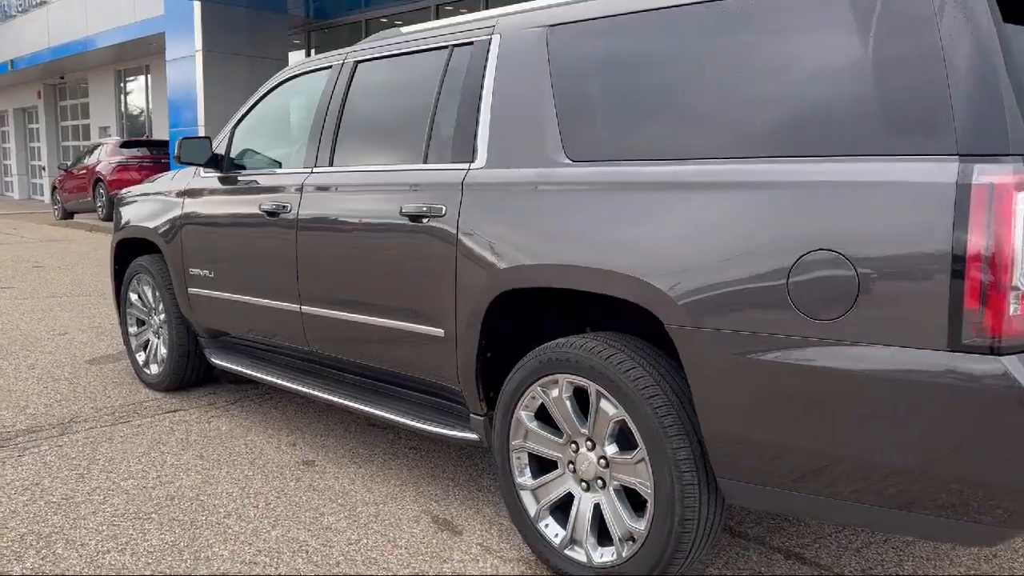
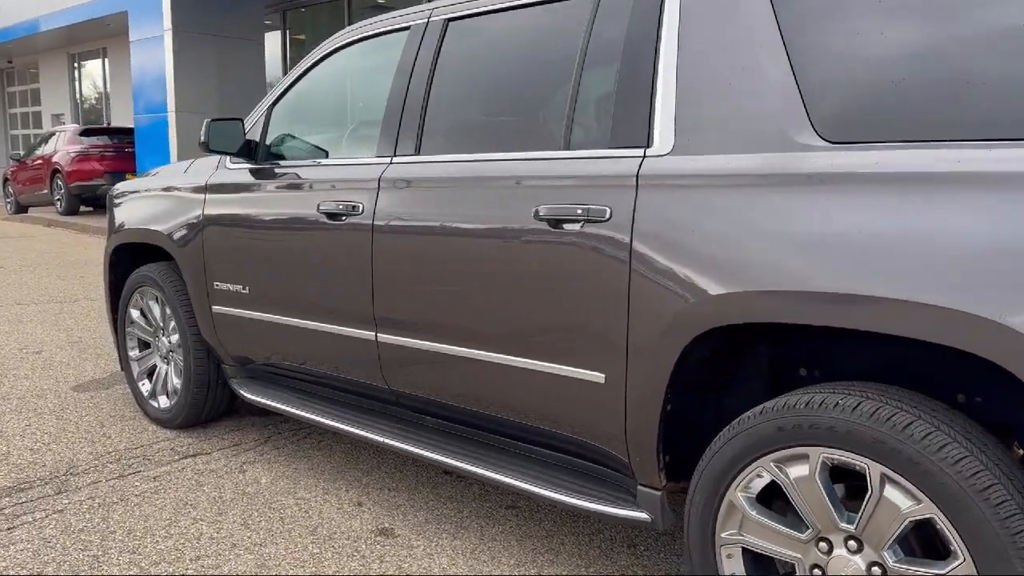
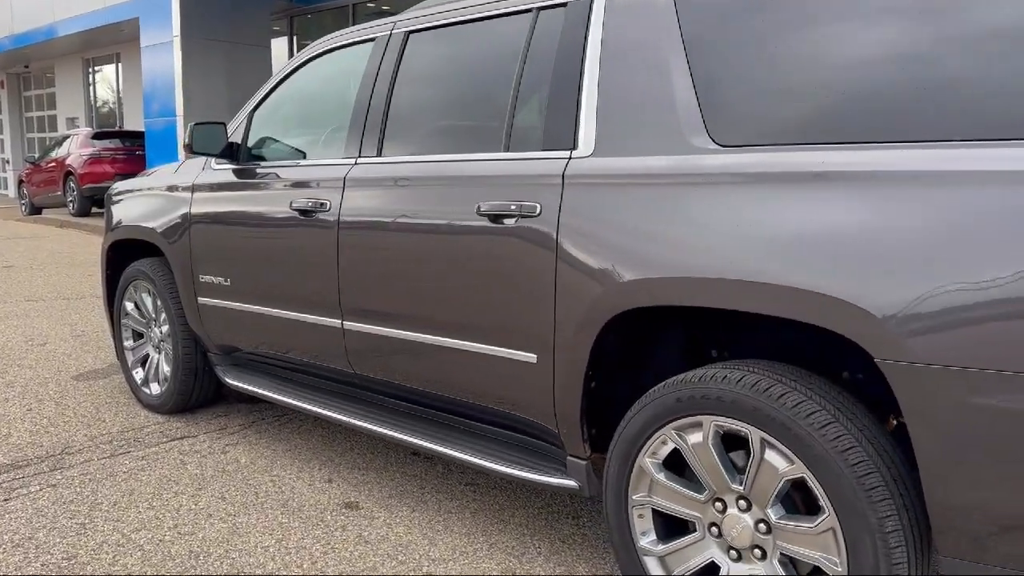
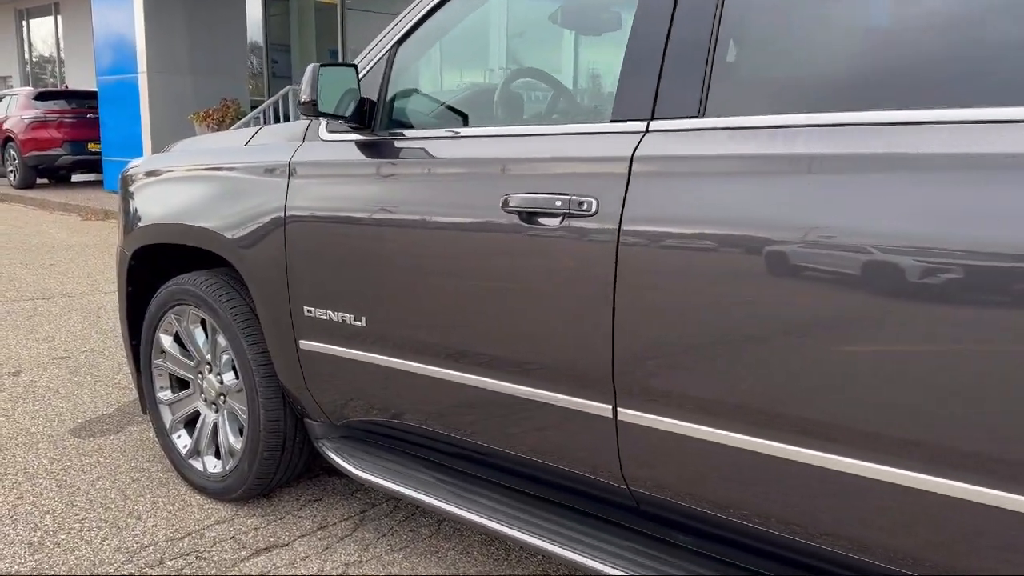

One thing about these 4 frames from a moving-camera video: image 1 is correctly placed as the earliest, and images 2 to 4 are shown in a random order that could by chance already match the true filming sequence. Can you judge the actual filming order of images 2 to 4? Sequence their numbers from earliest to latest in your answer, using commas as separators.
3, 2, 4
